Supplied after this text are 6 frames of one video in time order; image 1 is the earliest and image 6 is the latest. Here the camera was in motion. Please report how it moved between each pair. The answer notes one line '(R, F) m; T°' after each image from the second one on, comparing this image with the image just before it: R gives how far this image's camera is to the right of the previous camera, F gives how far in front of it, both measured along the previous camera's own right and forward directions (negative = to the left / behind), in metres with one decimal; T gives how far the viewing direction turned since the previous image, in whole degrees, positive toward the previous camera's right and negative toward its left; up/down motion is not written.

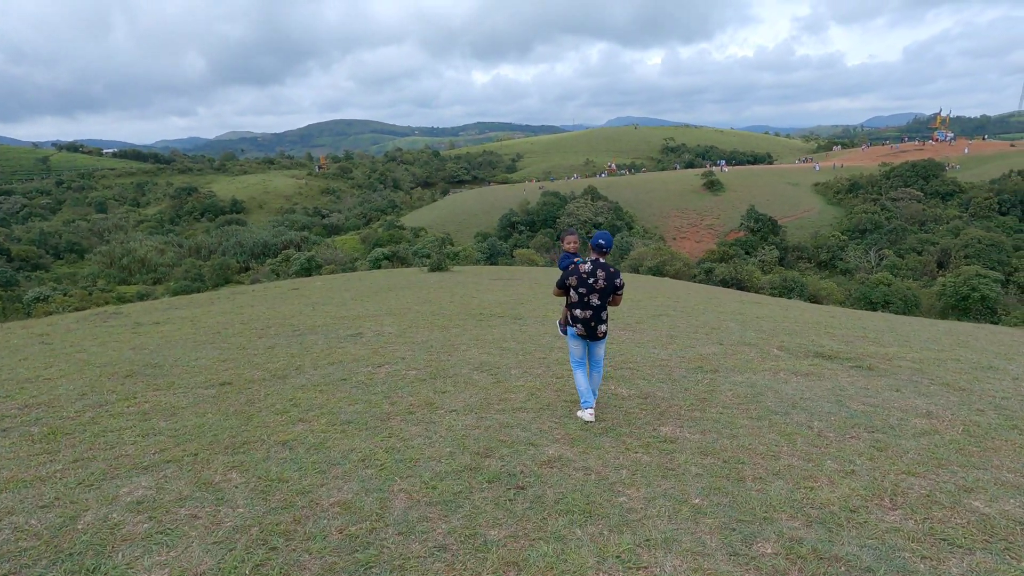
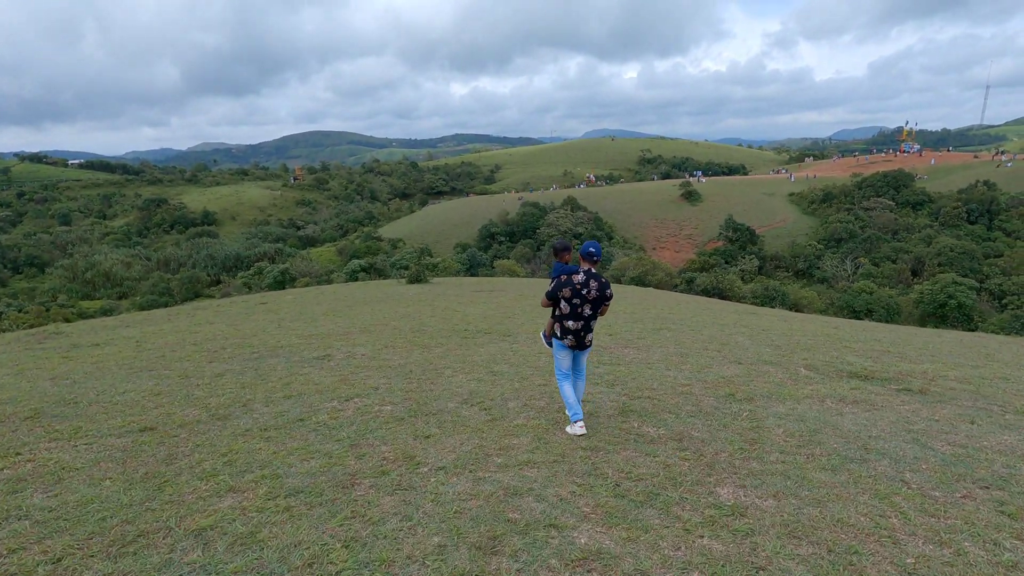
(-0.2, +1.1) m; +2°
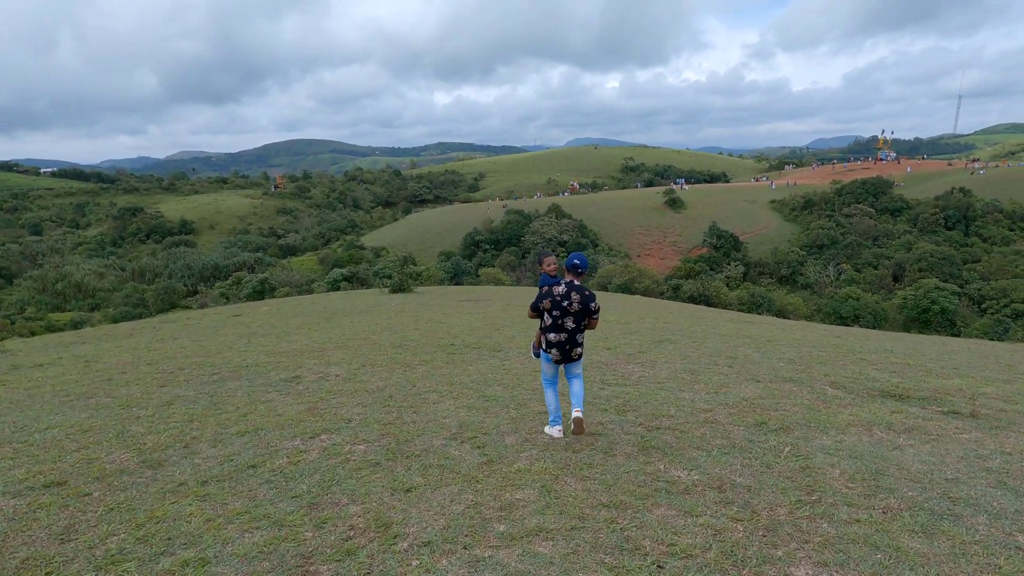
(-0.1, +0.8) m; +2°
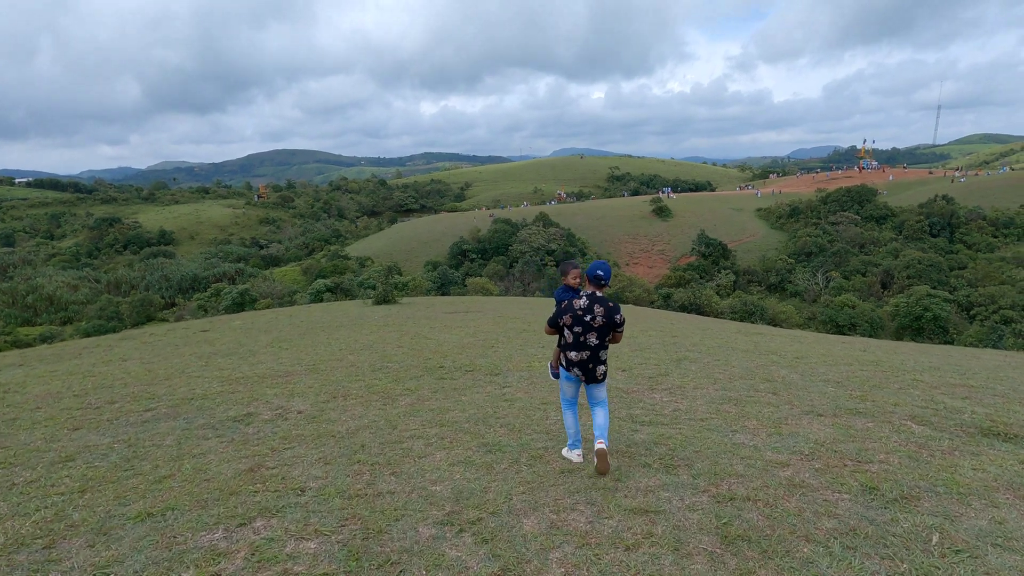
(-0.2, +1.4) m; +1°
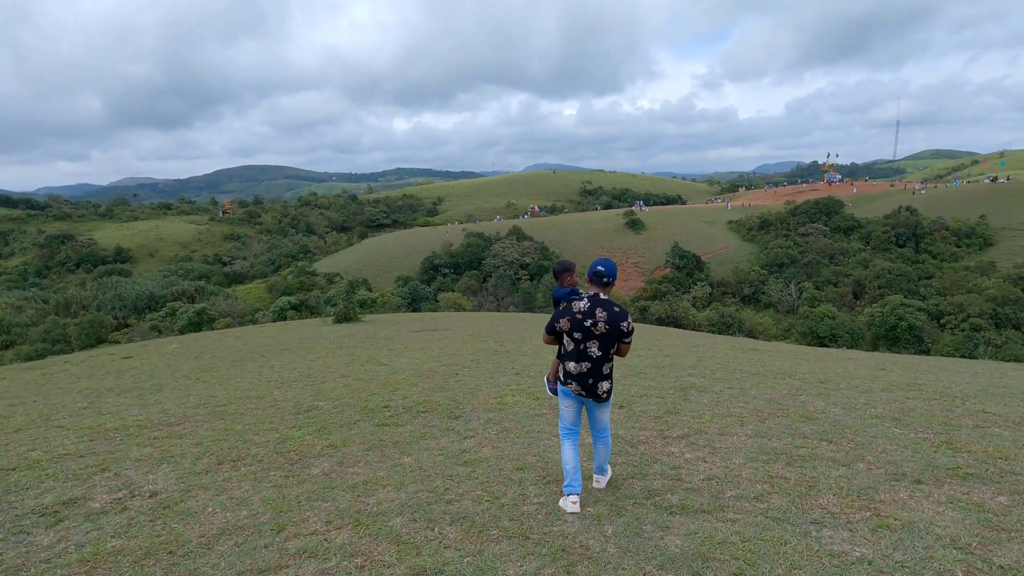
(+0.1, +1.9) m; +3°
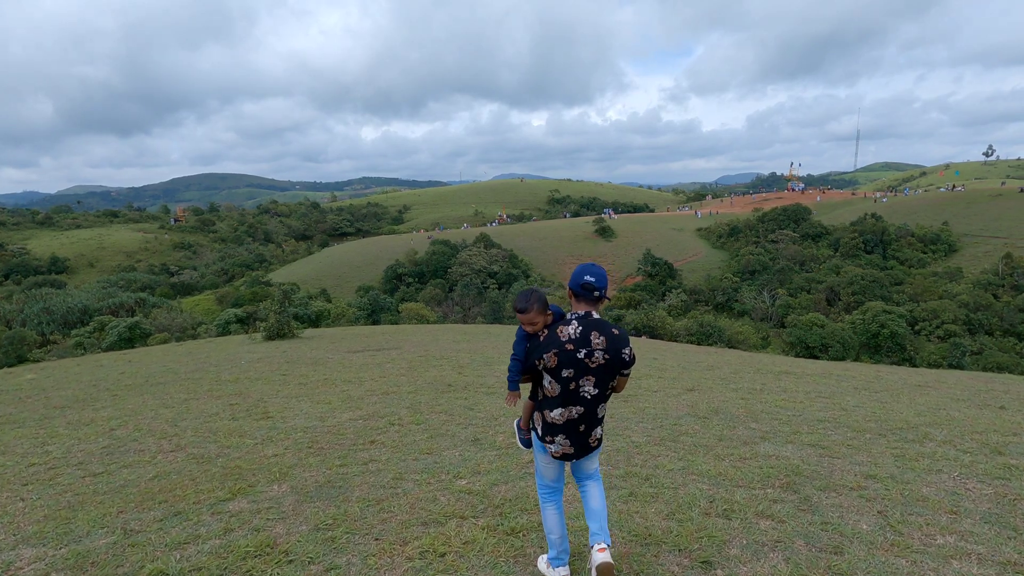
(+0.2, +3.8) m; +3°
